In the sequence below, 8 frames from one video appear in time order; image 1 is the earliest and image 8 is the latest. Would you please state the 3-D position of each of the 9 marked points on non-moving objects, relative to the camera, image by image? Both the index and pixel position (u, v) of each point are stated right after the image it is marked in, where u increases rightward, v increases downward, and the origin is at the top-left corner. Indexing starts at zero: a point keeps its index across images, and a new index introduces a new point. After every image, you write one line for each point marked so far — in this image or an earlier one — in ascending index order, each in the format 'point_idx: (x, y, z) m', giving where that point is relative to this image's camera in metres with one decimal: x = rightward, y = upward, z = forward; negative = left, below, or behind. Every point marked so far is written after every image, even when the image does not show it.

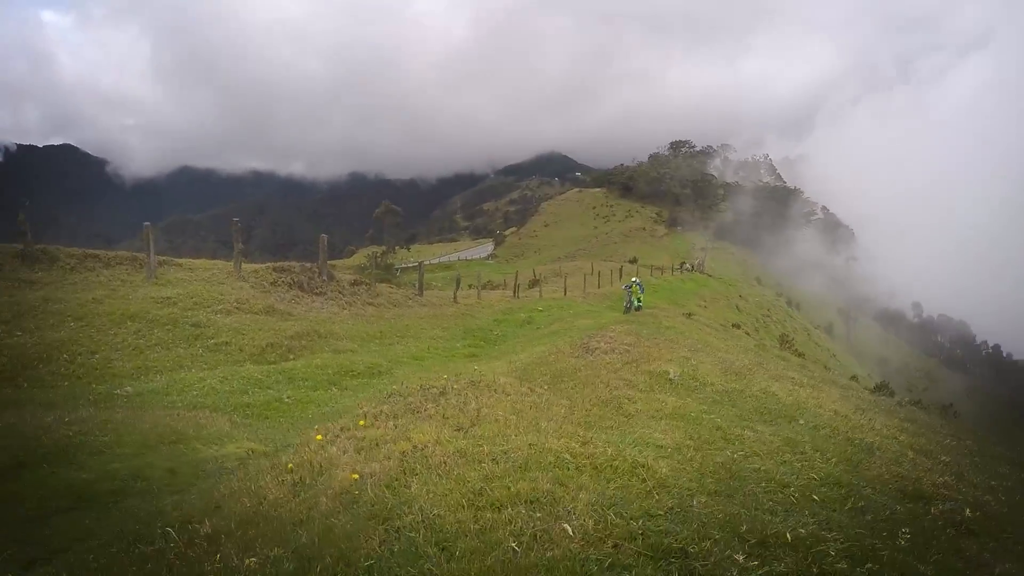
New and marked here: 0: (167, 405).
0: (-9.5, -3.1, +15.9) m
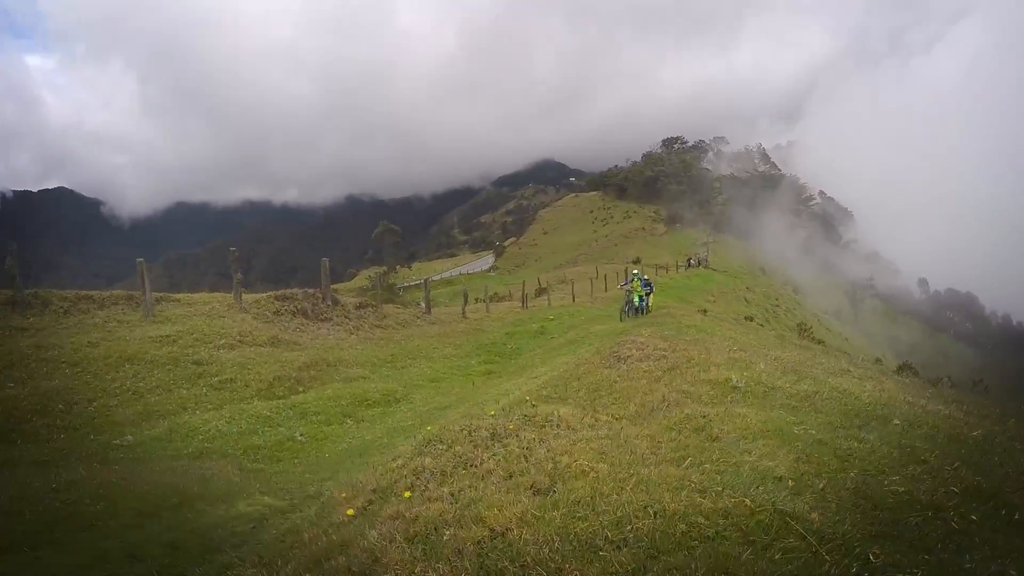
0: (-8.5, -4.1, +14.3) m
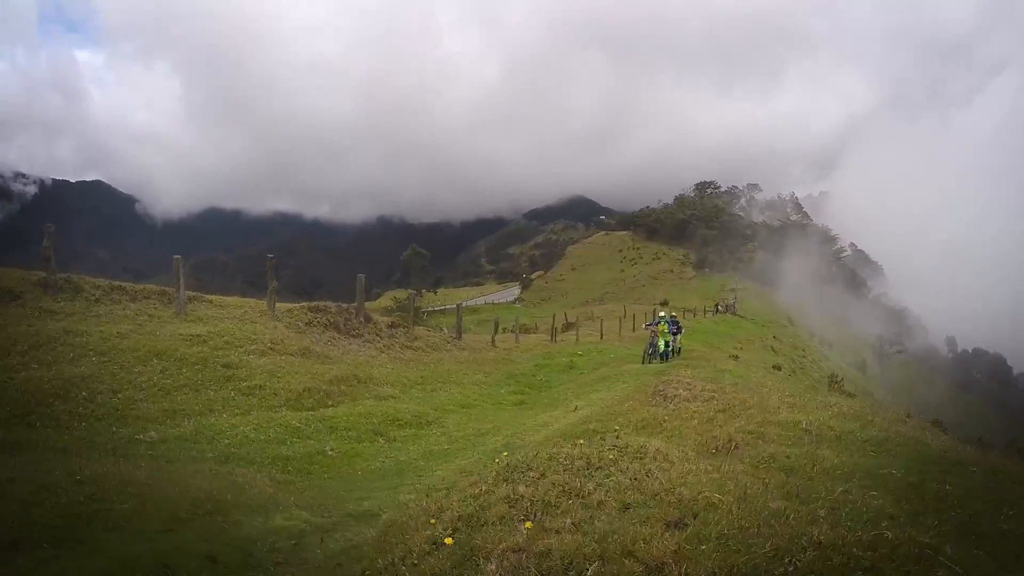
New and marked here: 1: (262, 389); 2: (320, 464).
0: (-7.5, -4.0, +13.6) m
1: (-8.5, -3.4, +19.4) m
2: (-4.8, -4.5, +14.4) m
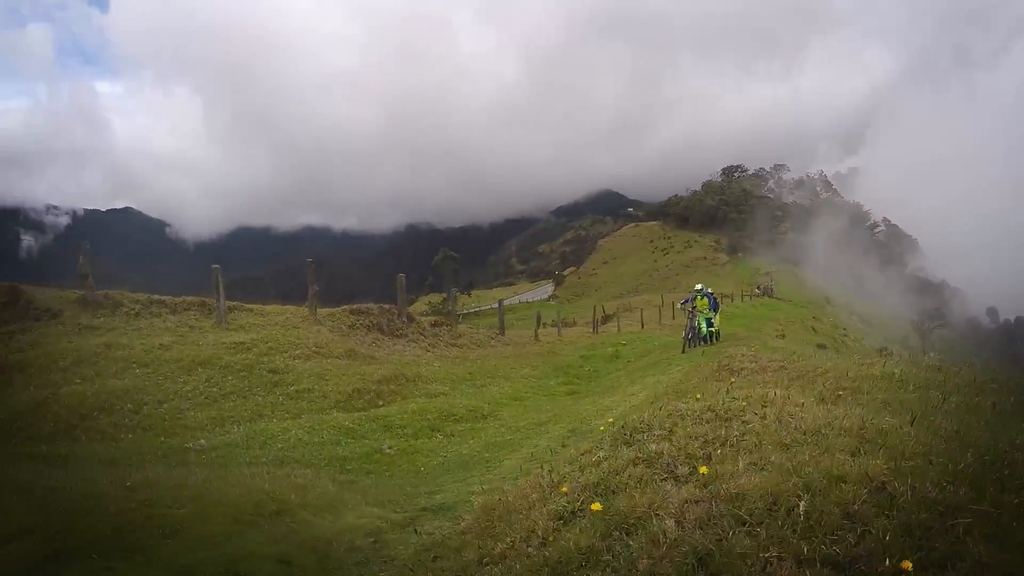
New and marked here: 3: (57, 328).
0: (-5.8, -3.9, +12.8) m
1: (-6.6, -3.4, +18.6) m
2: (-3.1, -4.1, +13.5) m
3: (-14.9, -1.2, +18.7) m
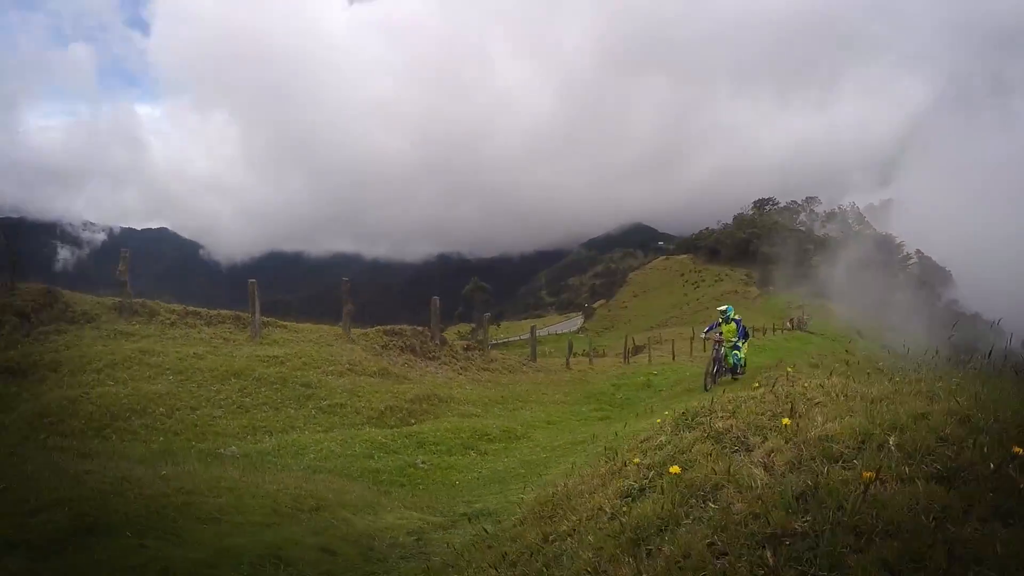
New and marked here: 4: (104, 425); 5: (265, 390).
0: (-5.0, -4.0, +12.6) m
1: (-5.5, -3.8, +18.5) m
2: (-2.2, -4.3, +13.1) m
3: (-13.8, -1.5, +19.1) m
4: (-9.6, -3.3, +13.5) m
5: (-7.8, -3.2, +18.0) m
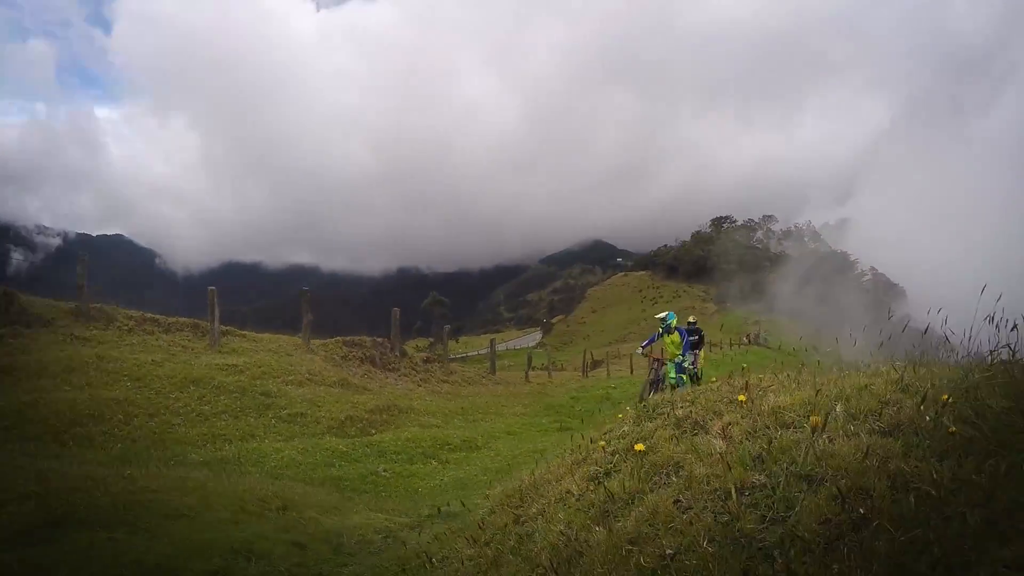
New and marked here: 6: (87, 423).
0: (-5.8, -4.1, +12.4) m
1: (-6.7, -4.1, +18.3) m
2: (-3.1, -4.5, +13.1) m
3: (-15.0, -1.7, +18.4) m
4: (-10.4, -3.4, +13.1) m
5: (-8.9, -3.5, +17.7) m
6: (-10.2, -3.4, +13.7) m
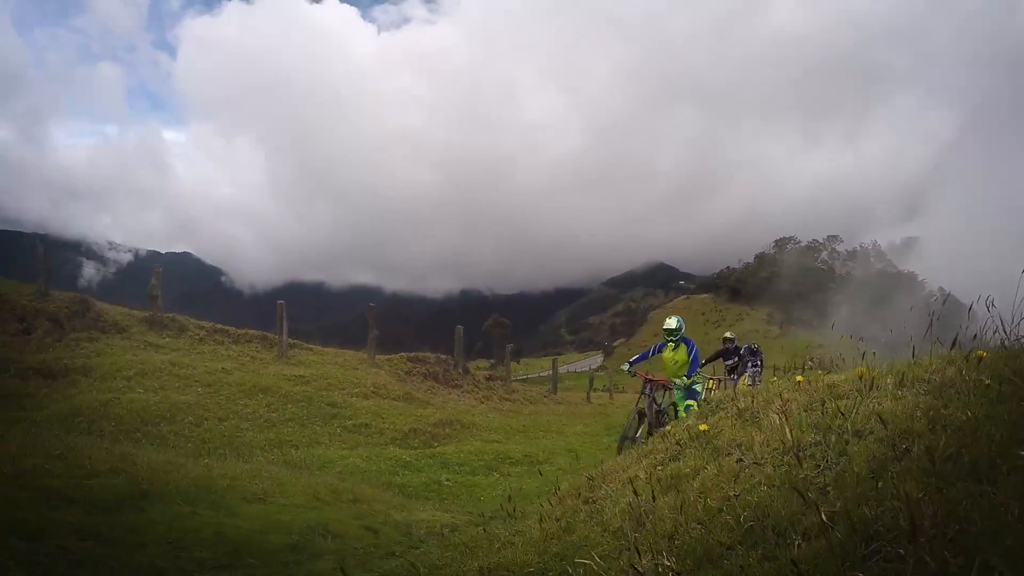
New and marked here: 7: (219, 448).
0: (-4.4, -4.3, +12.8) m
1: (-4.7, -4.5, +18.7) m
2: (-1.7, -4.7, +13.2) m
3: (-13.0, -2.1, +19.7) m
4: (-9.0, -3.6, +14.0) m
5: (-7.0, -3.8, +18.4) m
6: (-8.6, -3.6, +14.5) m
7: (-7.0, -4.0, +14.0) m
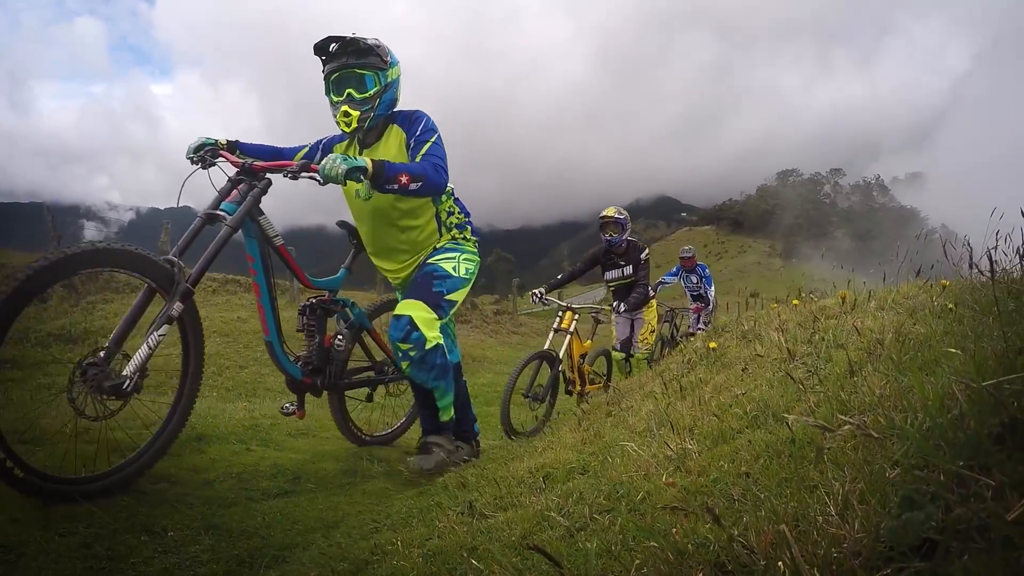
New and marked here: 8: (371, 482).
0: (-4.1, -3.0, +13.6) m
1: (-4.4, -2.6, +19.5) m
2: (-1.3, -3.3, +14.1) m
3: (-12.7, -0.3, +20.3) m
4: (-8.7, -2.3, +14.7) m
5: (-6.7, -2.0, +19.1) m
6: (-8.3, -2.2, +15.2) m
7: (-6.7, -2.7, +14.8) m
8: (-1.4, -1.9, +5.6) m
